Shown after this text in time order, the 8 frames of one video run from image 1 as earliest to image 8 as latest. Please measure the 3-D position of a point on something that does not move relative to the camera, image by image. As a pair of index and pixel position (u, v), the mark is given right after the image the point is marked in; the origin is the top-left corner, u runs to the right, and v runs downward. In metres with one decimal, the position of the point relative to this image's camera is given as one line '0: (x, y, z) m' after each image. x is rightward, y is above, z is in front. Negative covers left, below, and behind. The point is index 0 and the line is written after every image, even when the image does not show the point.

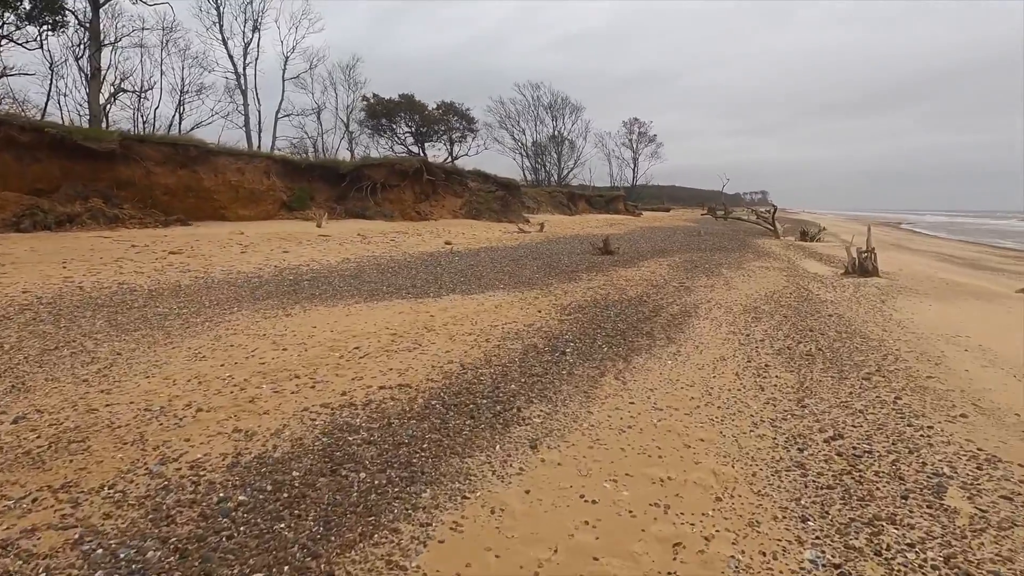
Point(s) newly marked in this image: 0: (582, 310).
0: (+1.1, -0.3, +8.5) m
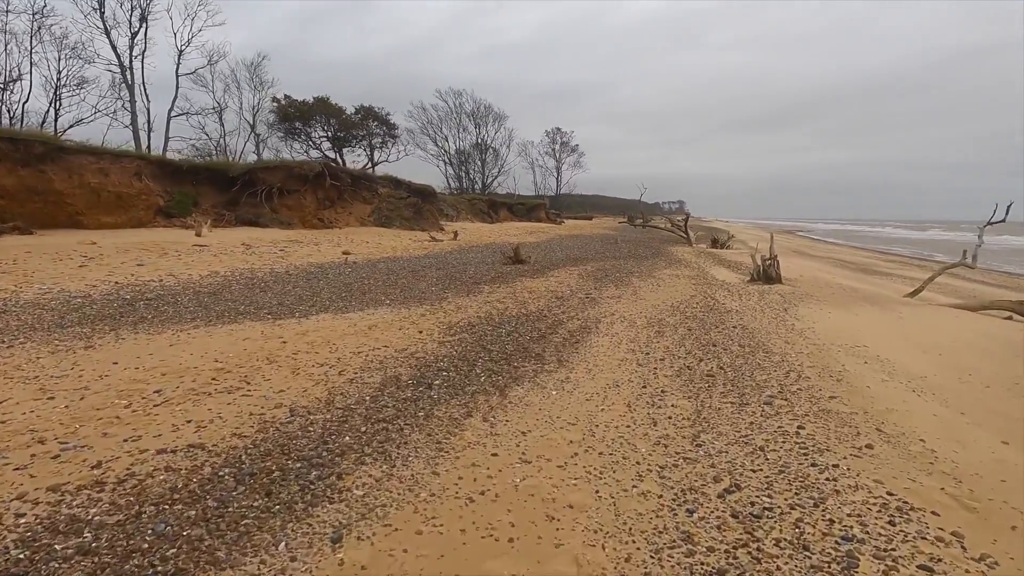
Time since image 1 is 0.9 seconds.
0: (-0.6, -0.6, +7.5) m
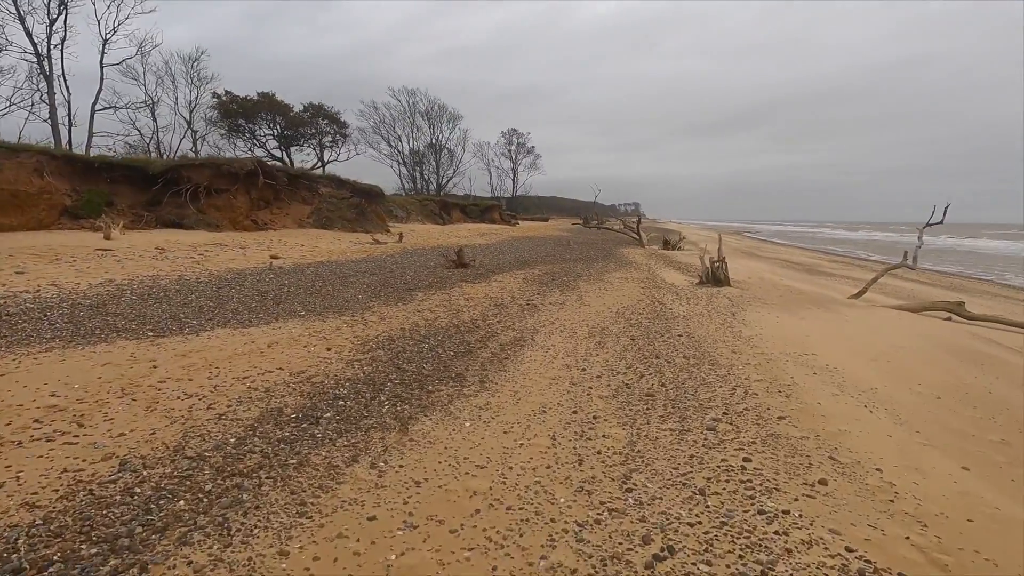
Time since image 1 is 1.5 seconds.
0: (-1.5, -0.7, +6.7) m
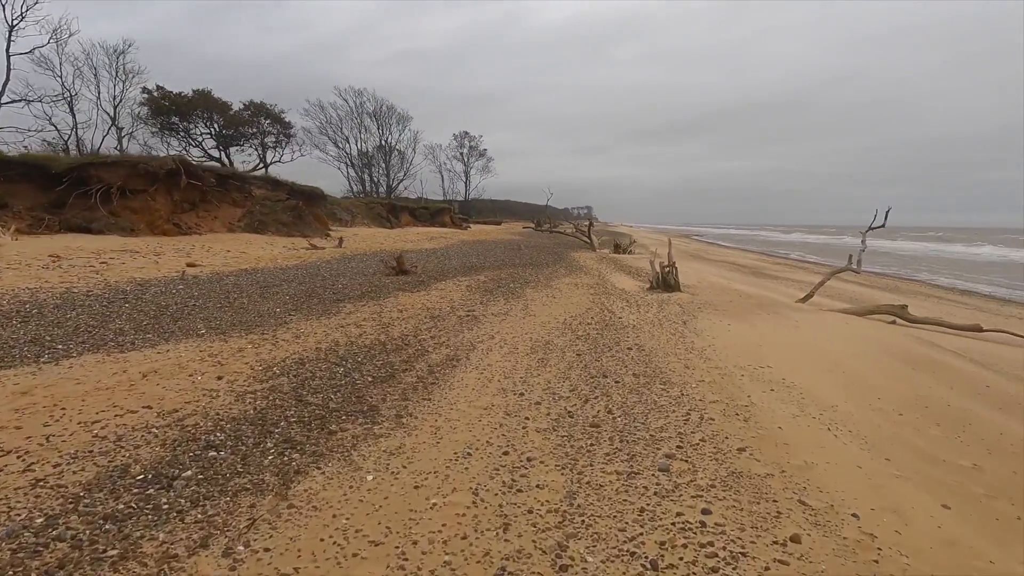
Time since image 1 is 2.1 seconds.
0: (-2.3, -0.9, +5.7) m
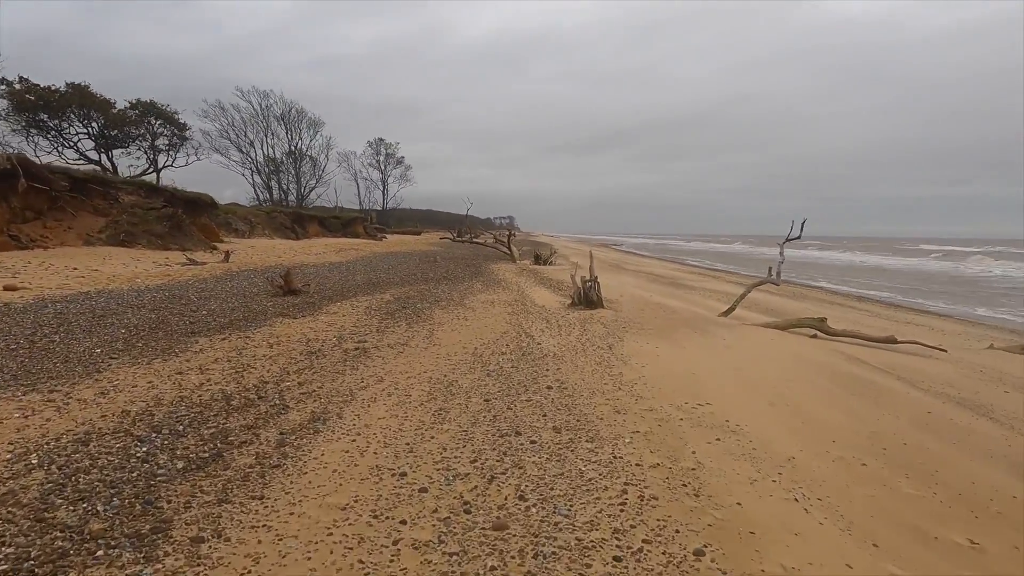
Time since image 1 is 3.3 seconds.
0: (-3.2, -1.2, +3.9) m
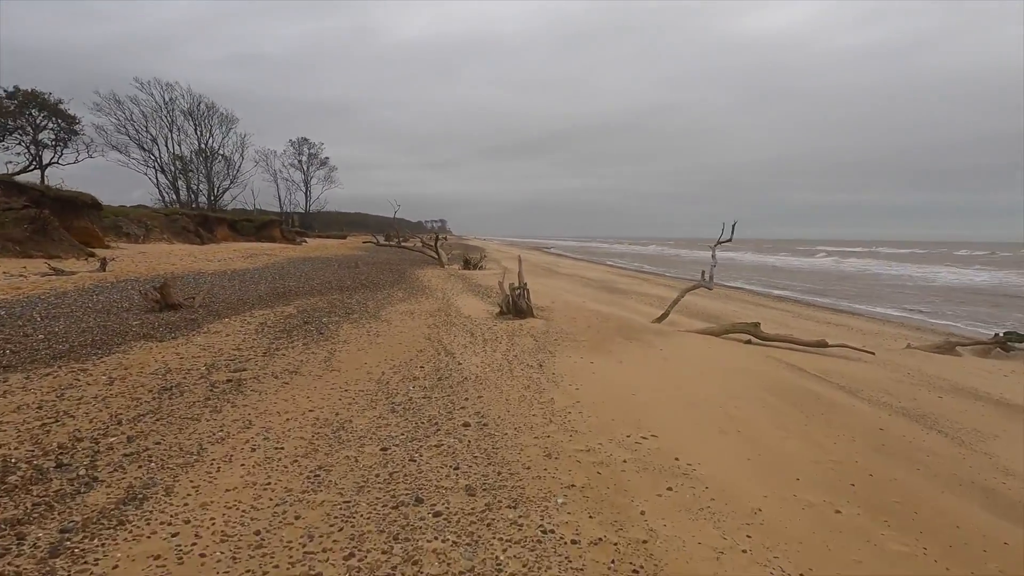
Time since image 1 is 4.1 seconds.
0: (-3.8, -1.4, +2.4) m
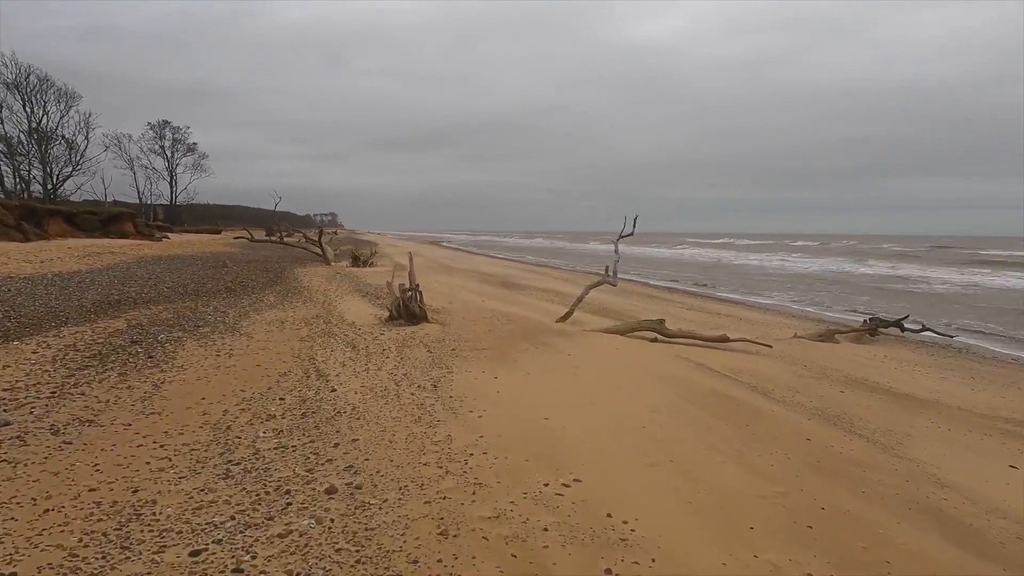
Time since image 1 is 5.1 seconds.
0: (-4.0, -1.6, +0.4) m
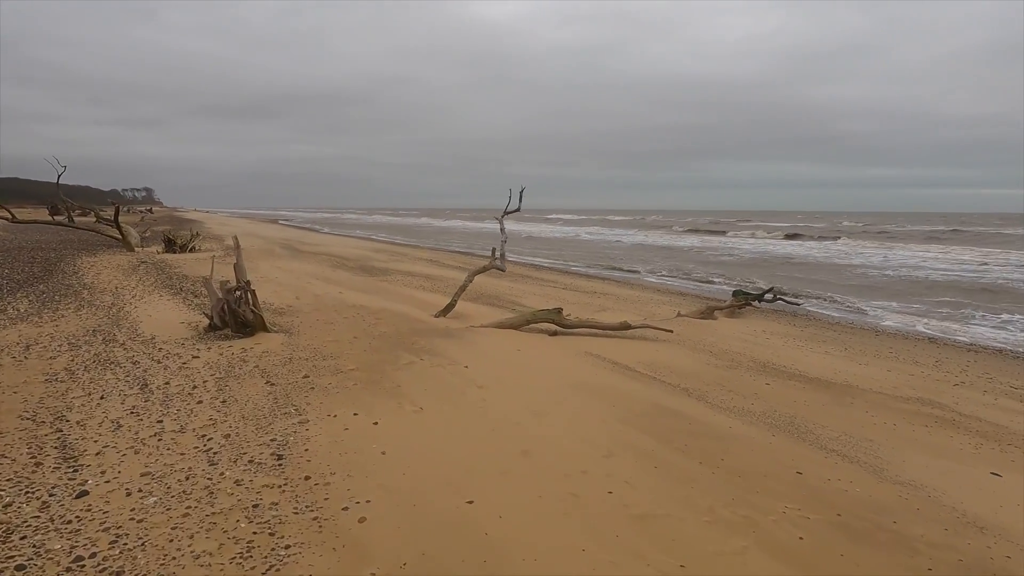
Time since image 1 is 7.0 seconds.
0: (-3.1, -2.0, -2.6) m
